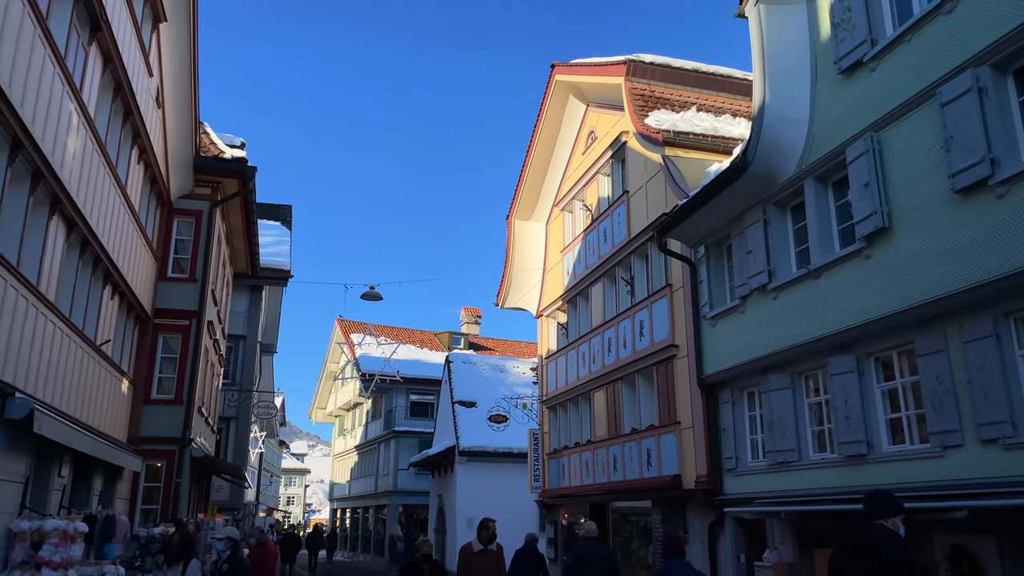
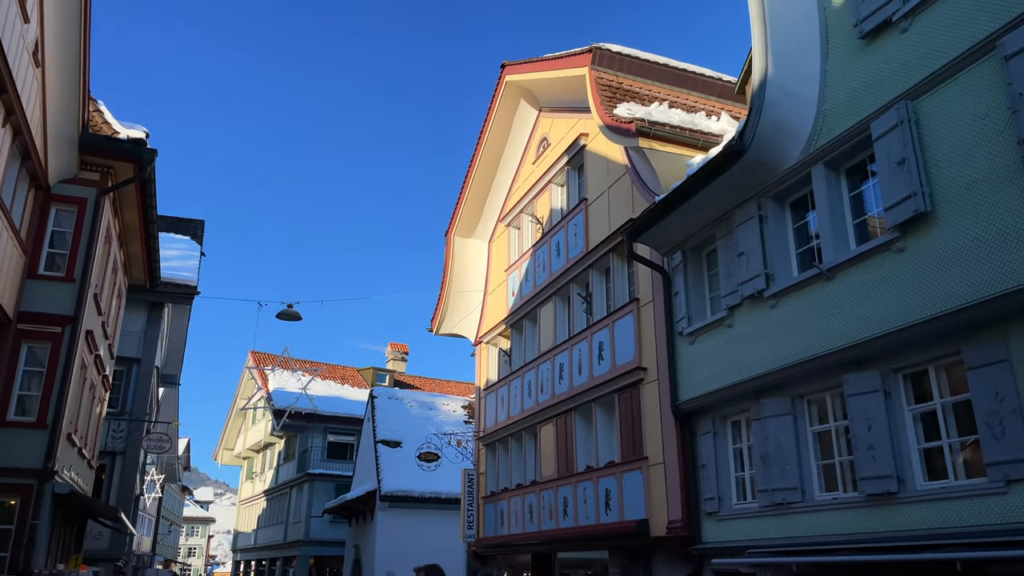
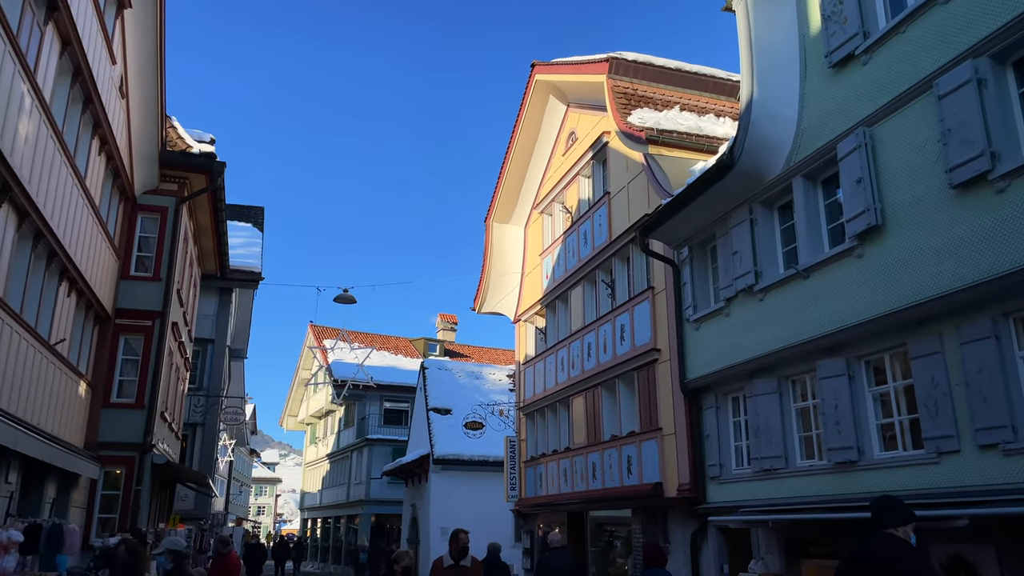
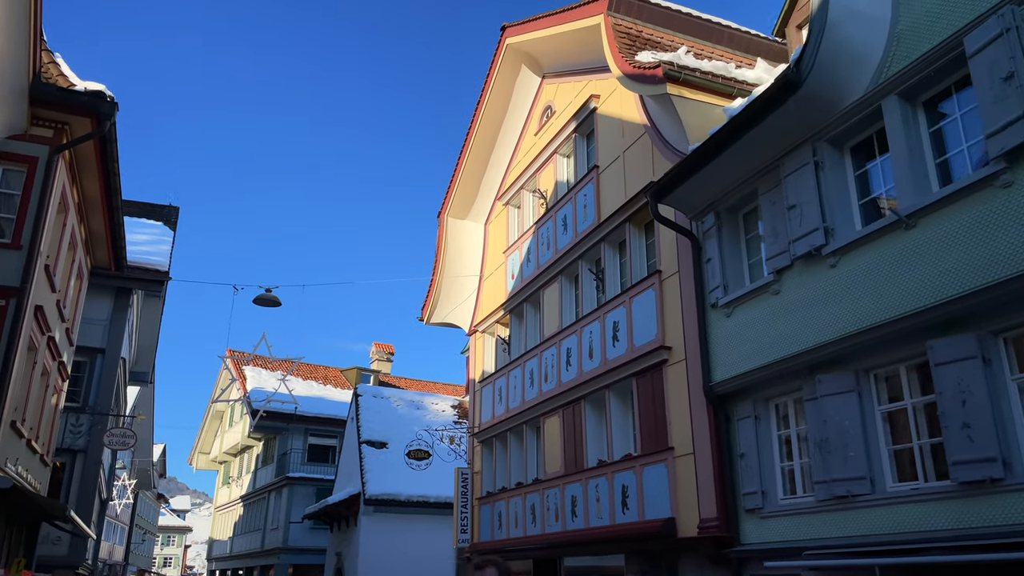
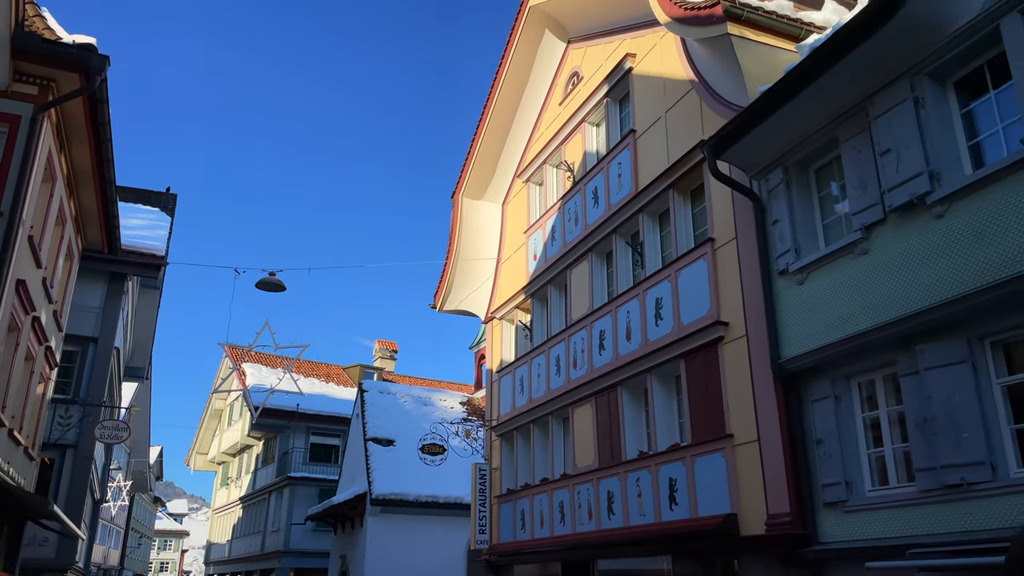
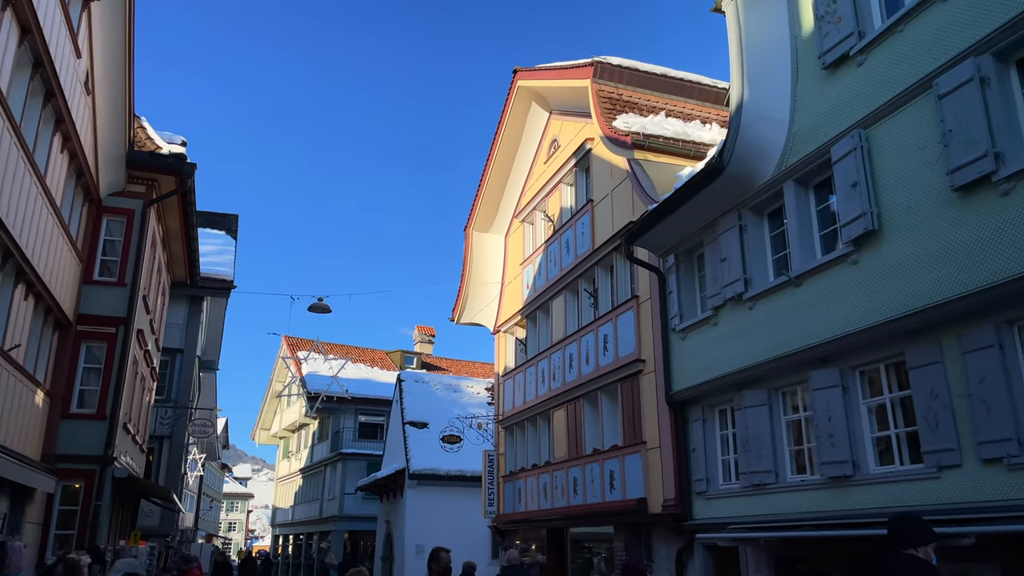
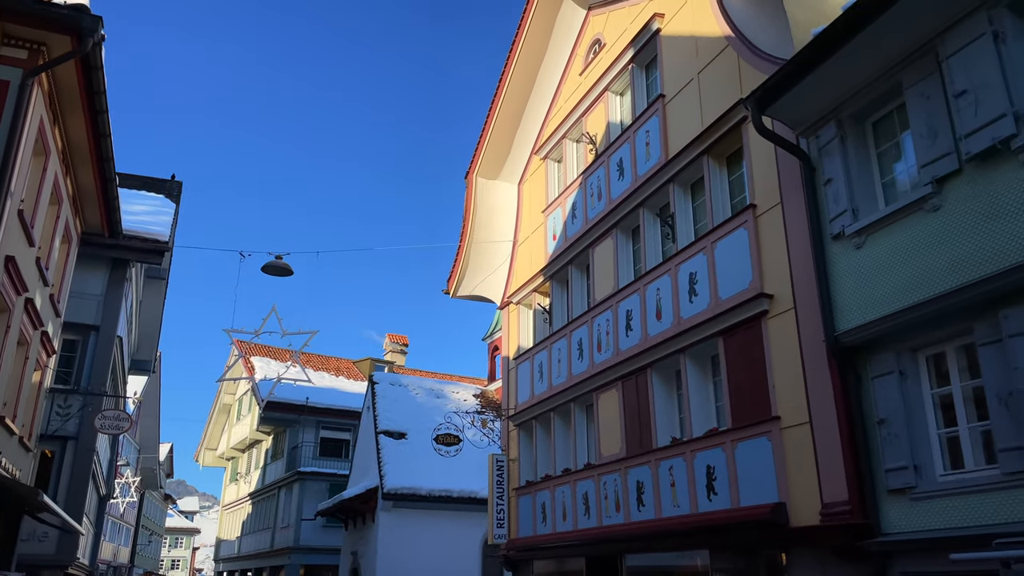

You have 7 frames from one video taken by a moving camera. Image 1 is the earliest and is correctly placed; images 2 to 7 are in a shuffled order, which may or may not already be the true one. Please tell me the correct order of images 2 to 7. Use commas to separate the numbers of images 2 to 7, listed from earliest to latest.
3, 6, 2, 4, 5, 7
